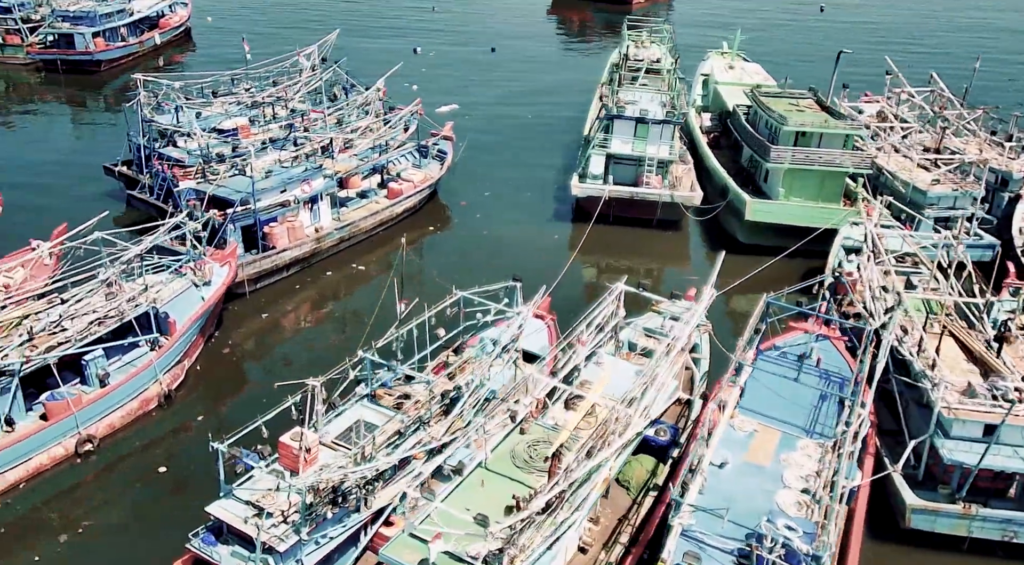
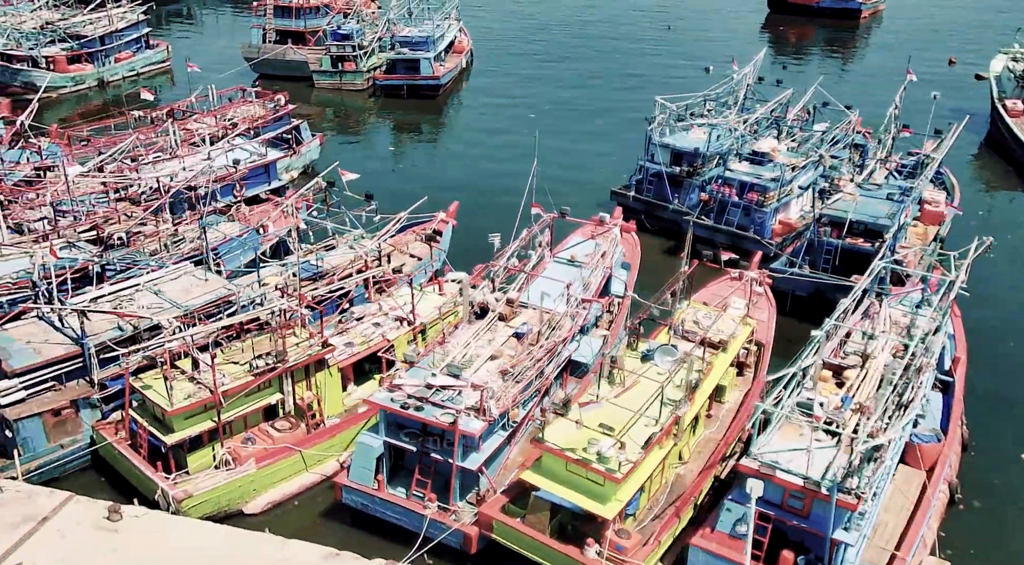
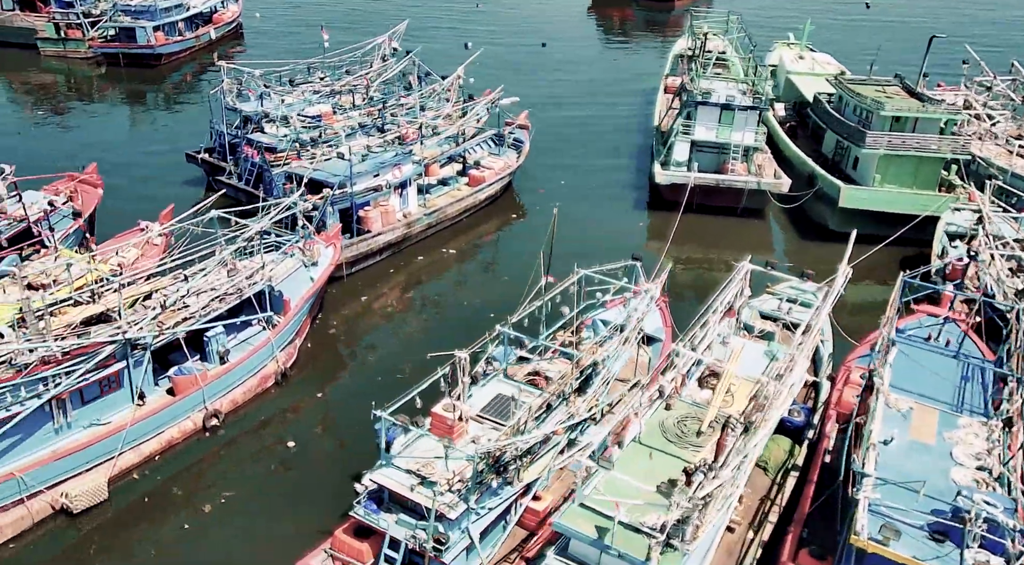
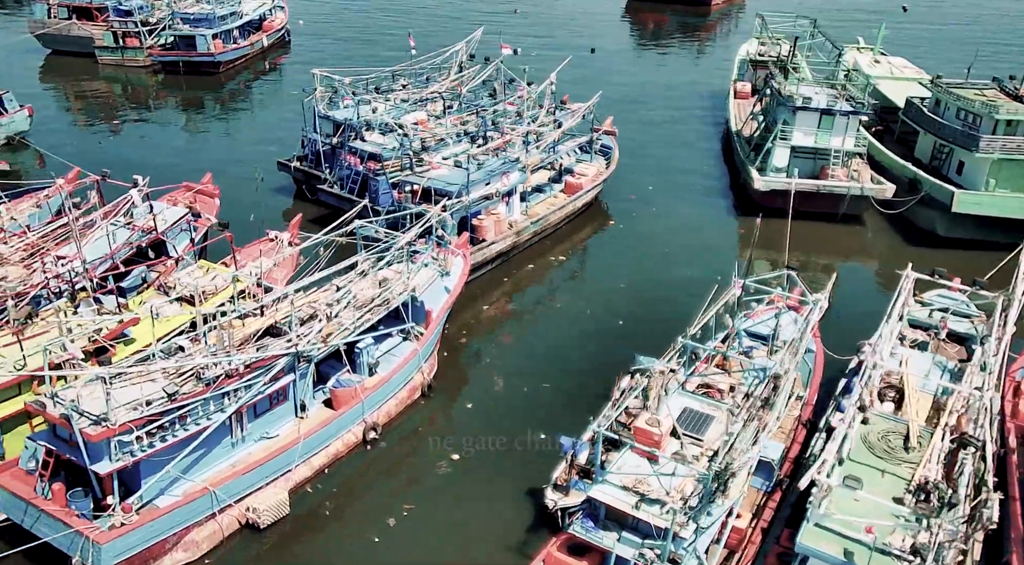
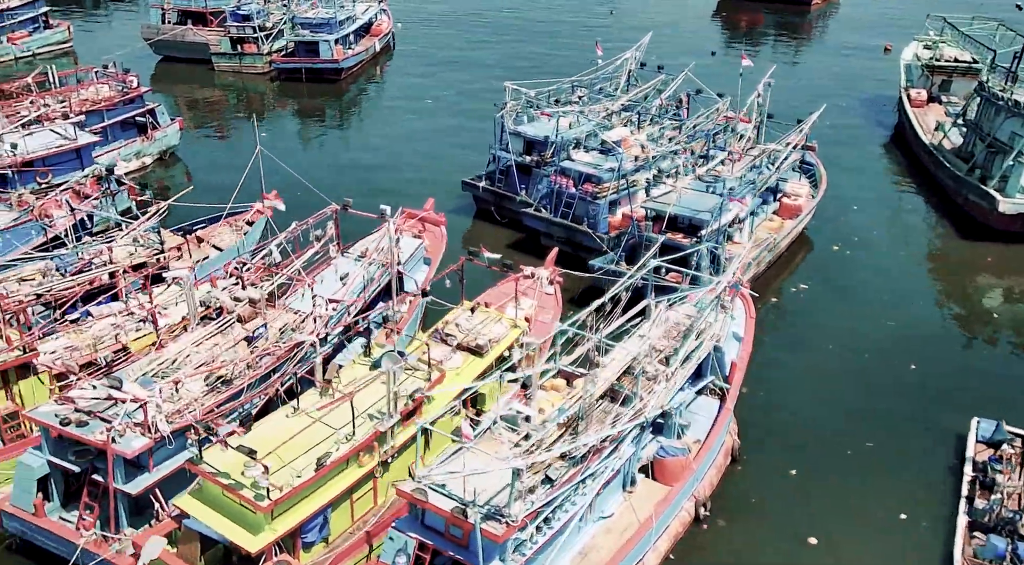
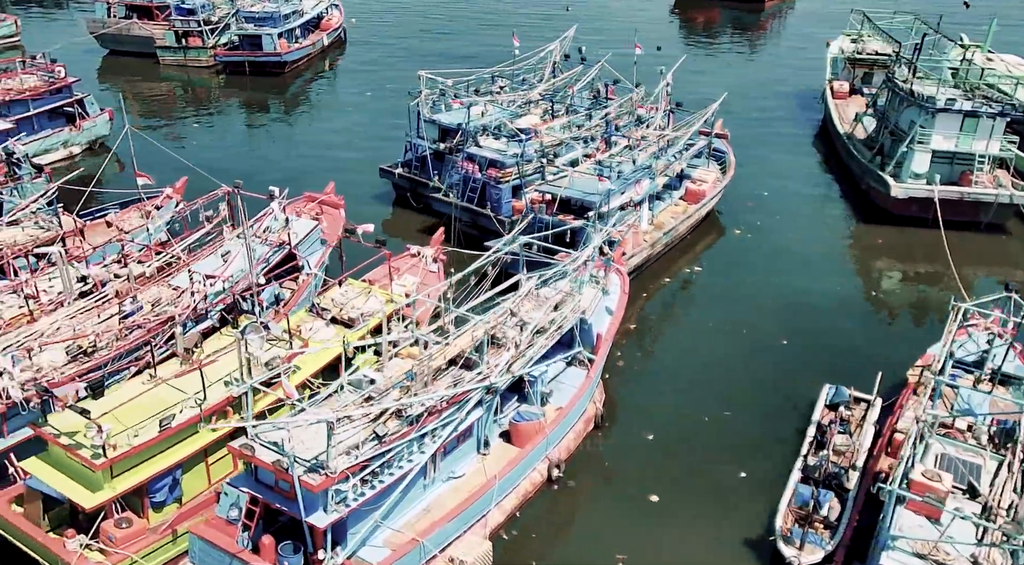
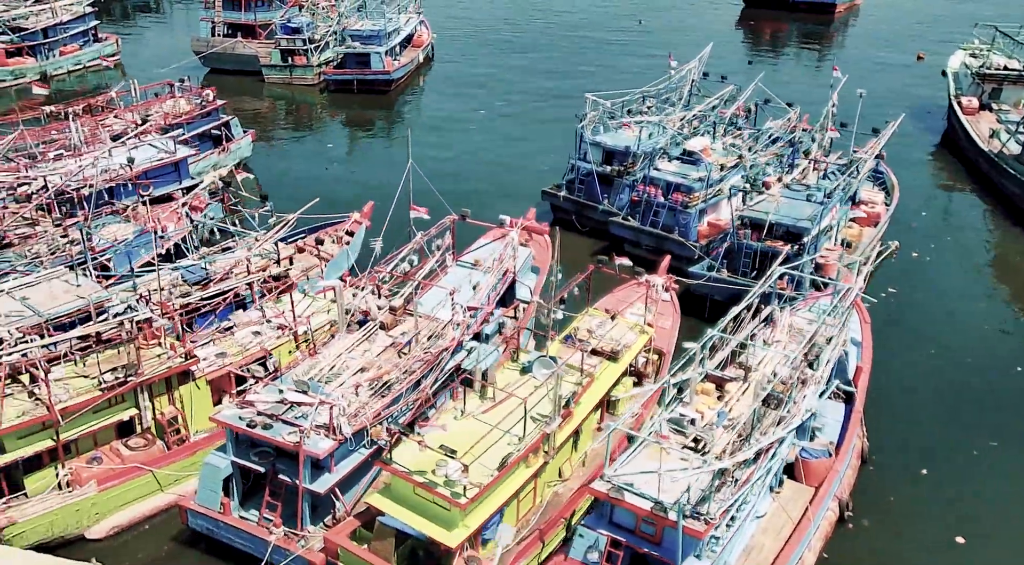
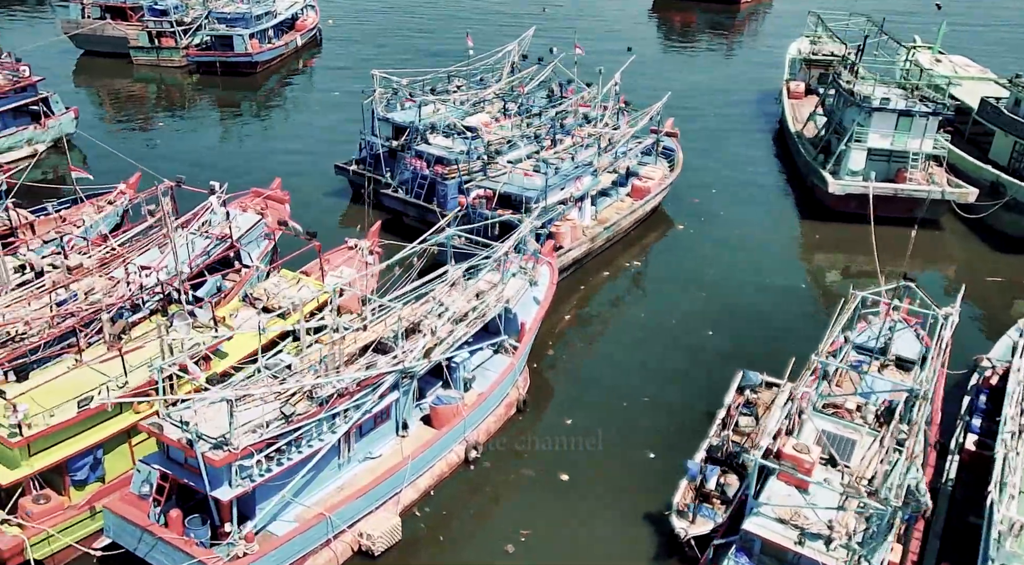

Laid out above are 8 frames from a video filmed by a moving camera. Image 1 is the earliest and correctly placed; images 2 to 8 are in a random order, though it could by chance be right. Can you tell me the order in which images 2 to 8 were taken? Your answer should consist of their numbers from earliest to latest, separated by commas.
3, 4, 8, 6, 5, 7, 2
